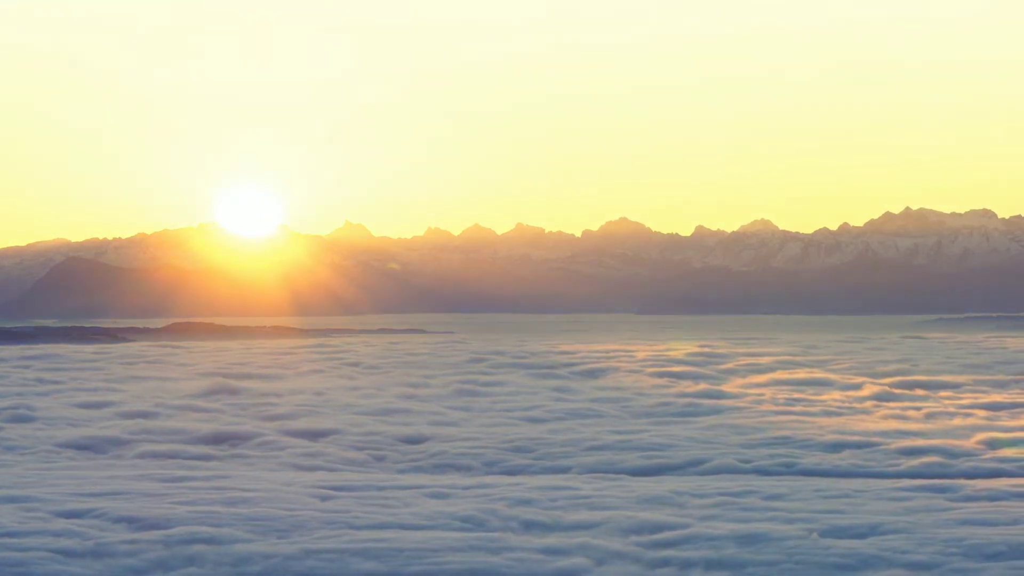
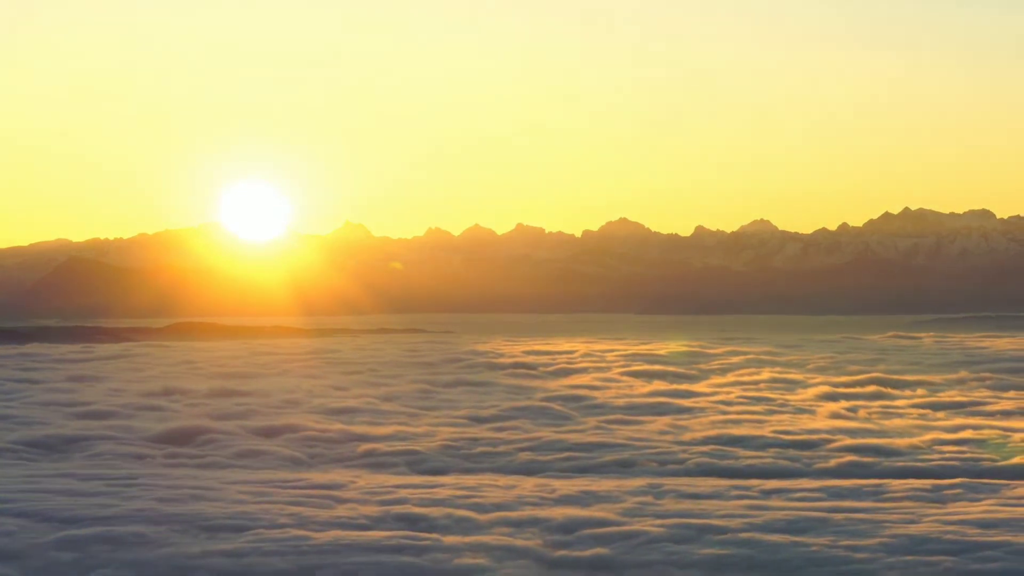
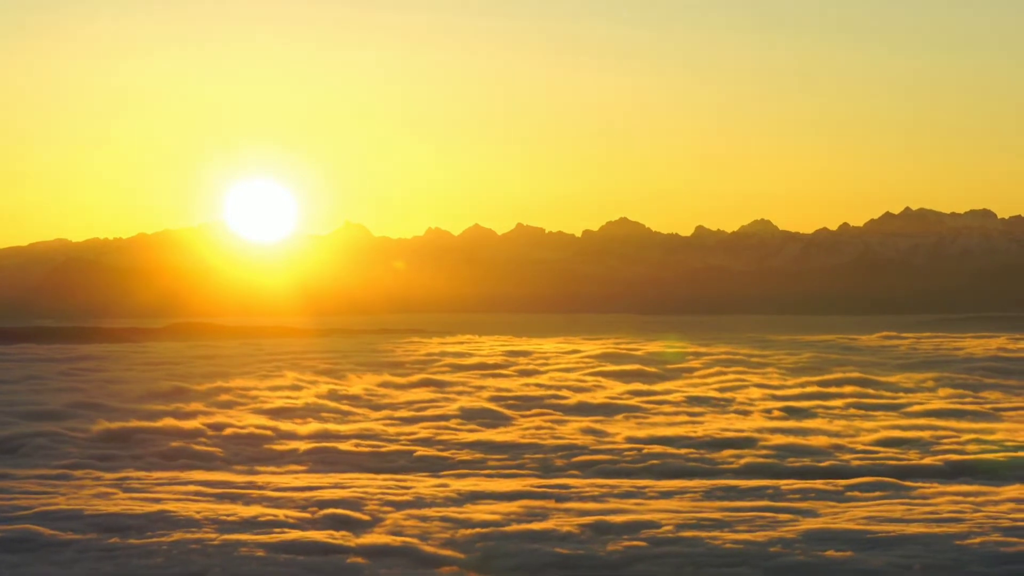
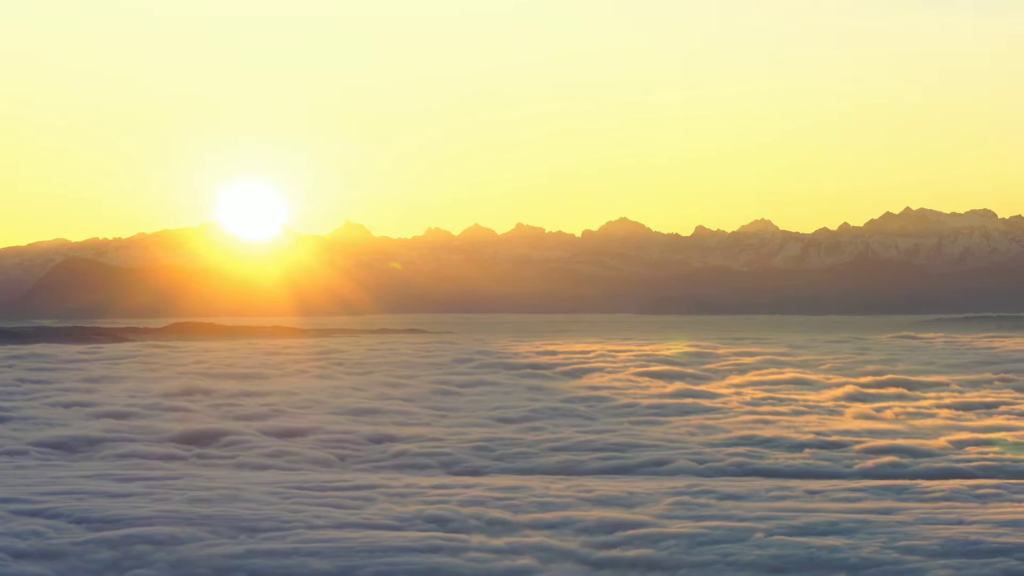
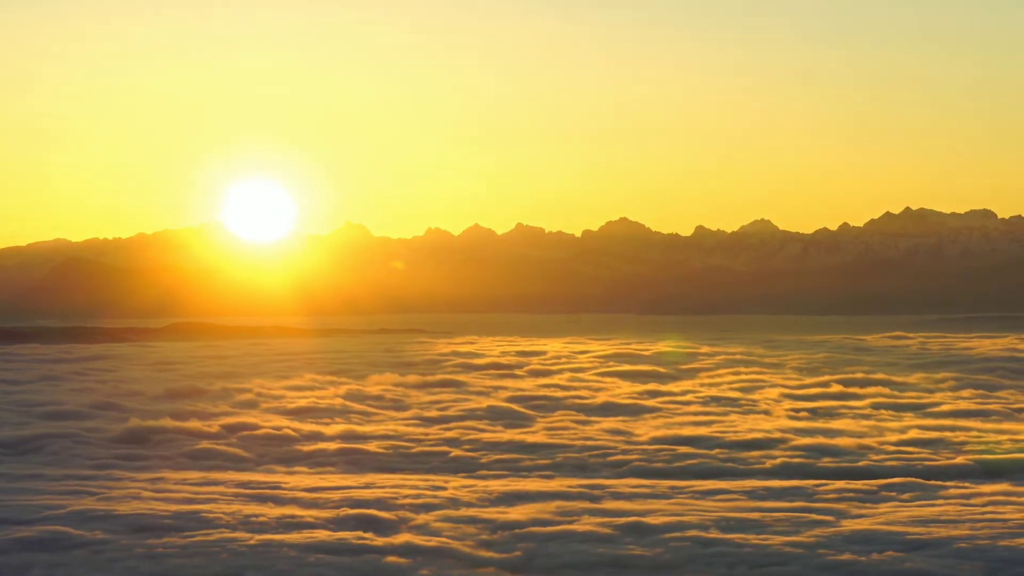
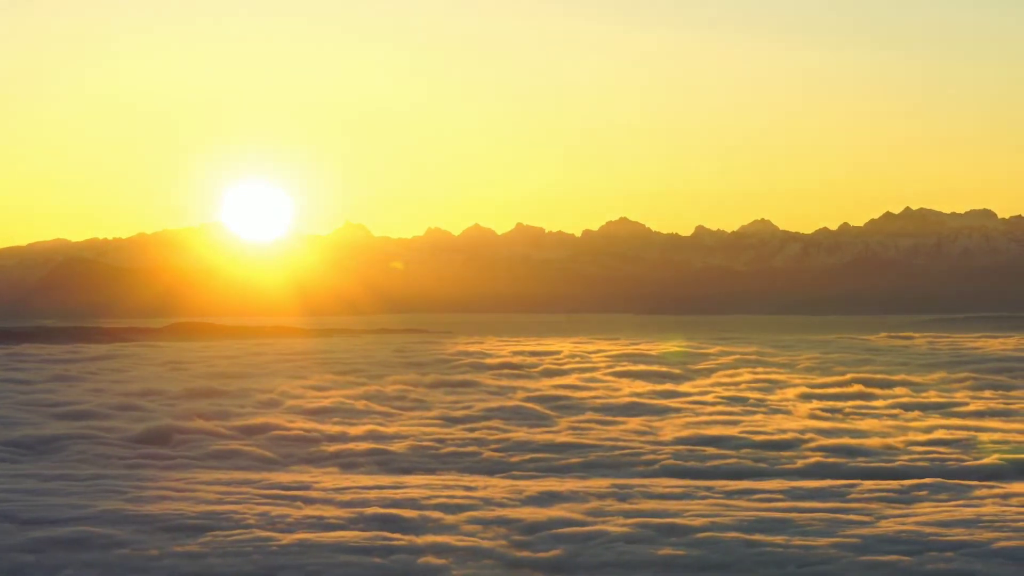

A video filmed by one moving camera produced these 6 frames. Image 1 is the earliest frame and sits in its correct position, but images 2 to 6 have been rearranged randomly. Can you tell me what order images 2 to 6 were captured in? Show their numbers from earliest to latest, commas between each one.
4, 2, 6, 5, 3
